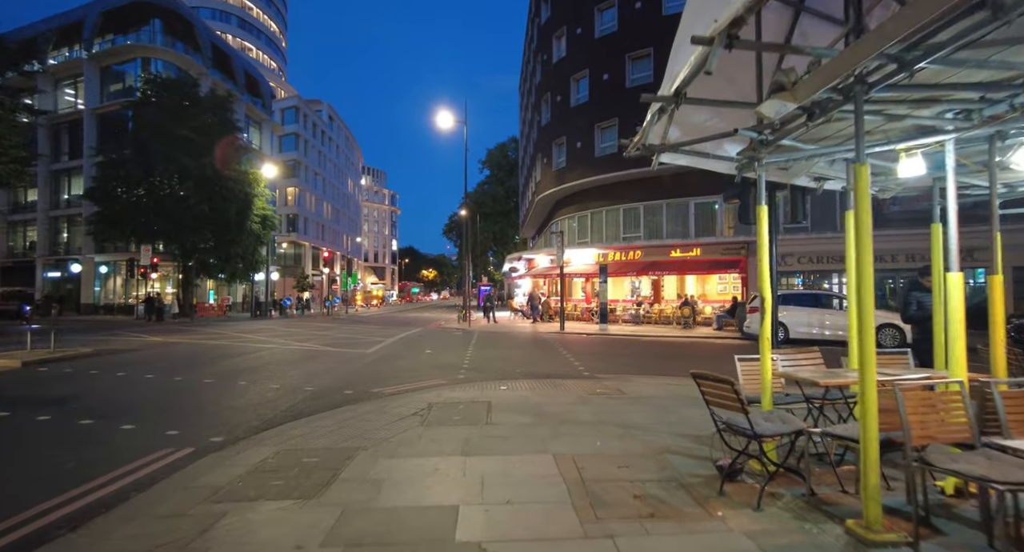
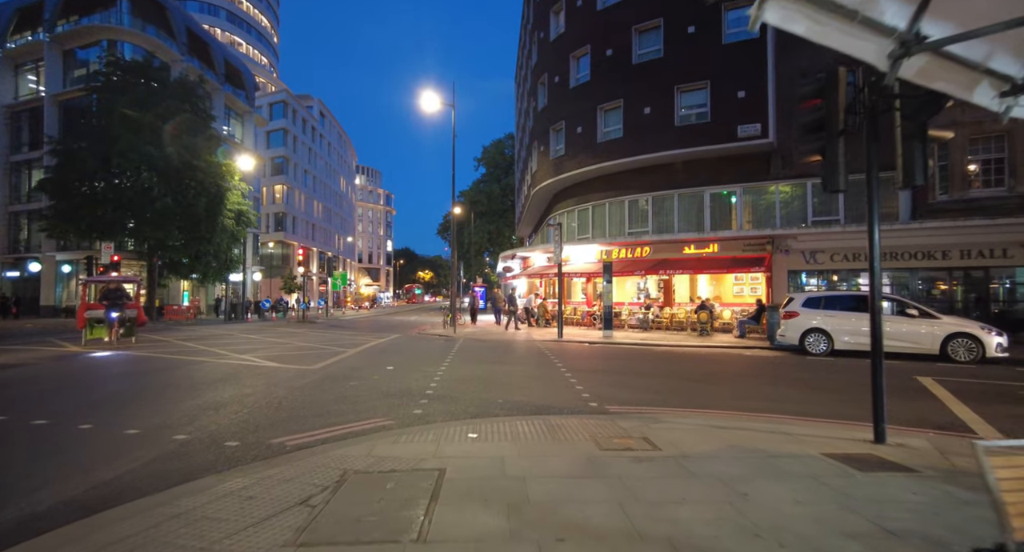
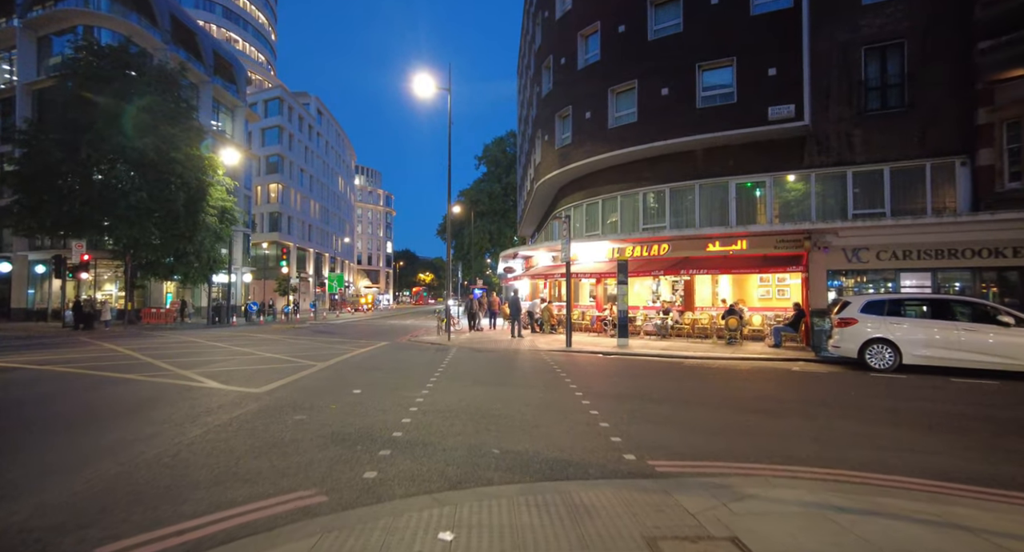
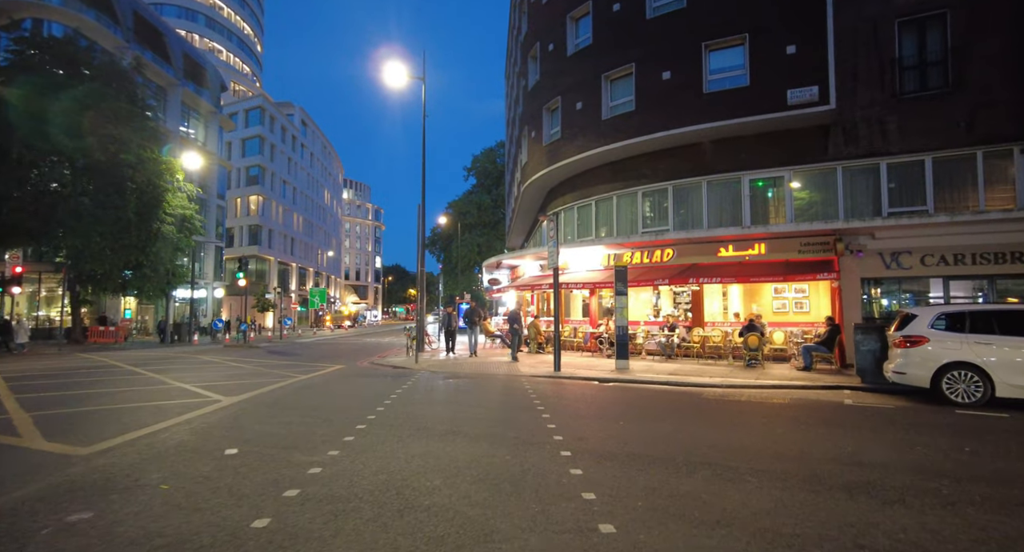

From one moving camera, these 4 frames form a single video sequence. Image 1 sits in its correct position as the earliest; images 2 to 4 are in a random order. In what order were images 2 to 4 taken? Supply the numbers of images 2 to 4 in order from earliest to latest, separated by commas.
2, 3, 4
